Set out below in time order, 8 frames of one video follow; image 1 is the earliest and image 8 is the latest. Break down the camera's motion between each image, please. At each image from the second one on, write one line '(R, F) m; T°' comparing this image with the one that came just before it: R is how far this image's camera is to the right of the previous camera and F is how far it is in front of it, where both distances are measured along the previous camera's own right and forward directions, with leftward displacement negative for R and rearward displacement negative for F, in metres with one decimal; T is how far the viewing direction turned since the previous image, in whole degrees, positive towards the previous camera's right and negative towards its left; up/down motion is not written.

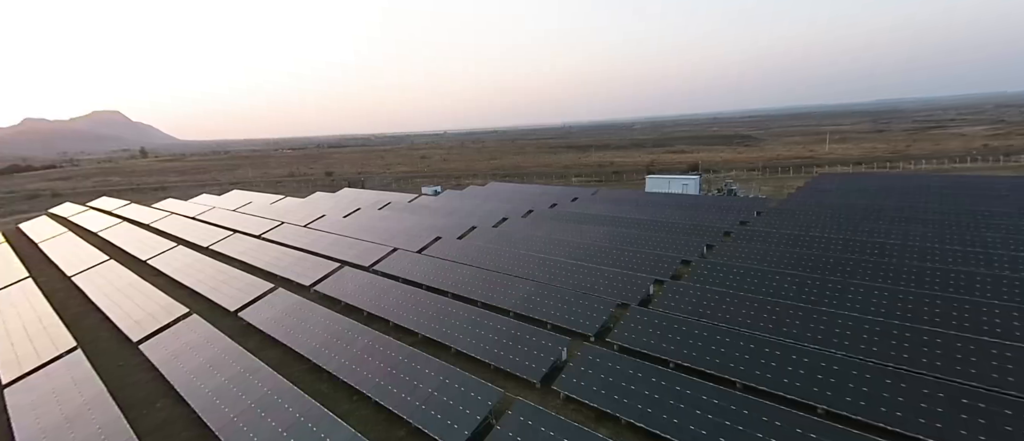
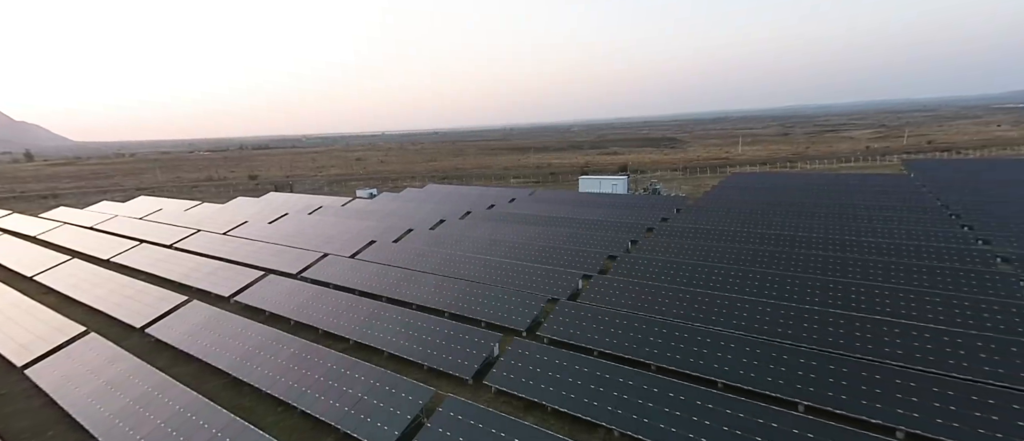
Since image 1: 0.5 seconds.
(+0.4, -0.5) m; +8°
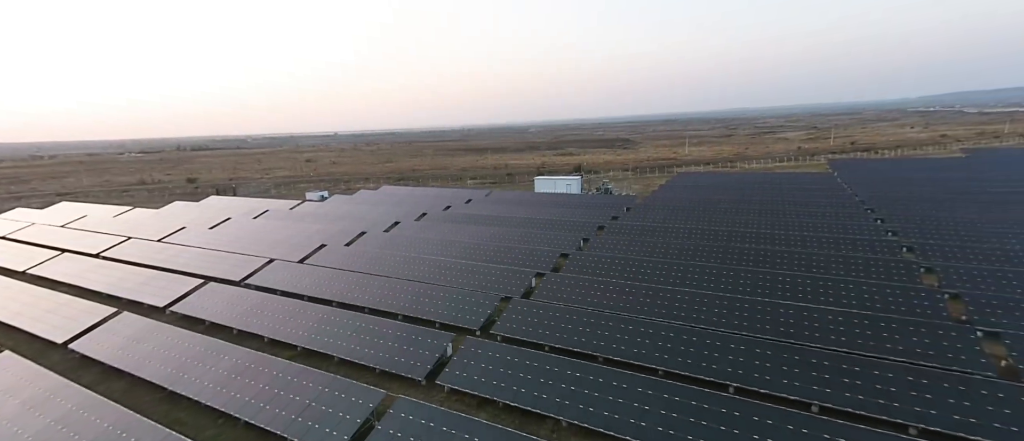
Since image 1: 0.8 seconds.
(+0.3, -0.3) m; +5°
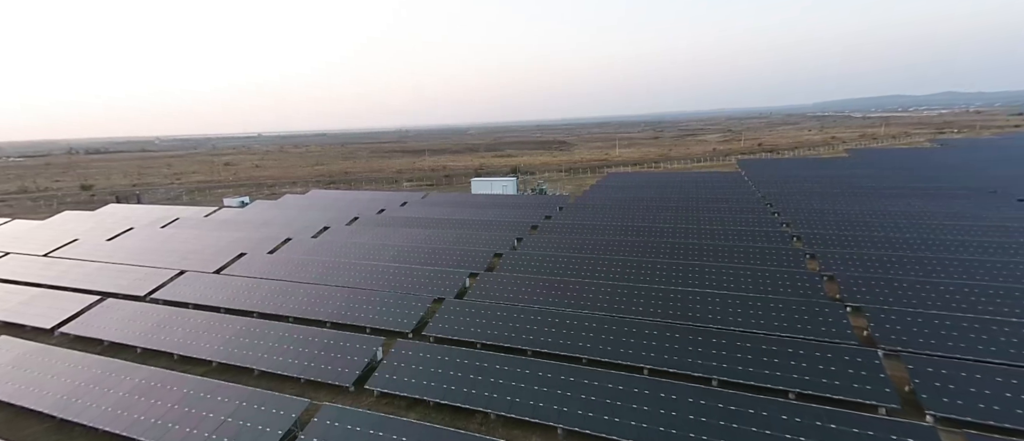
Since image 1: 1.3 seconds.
(+0.4, -0.4) m; +8°
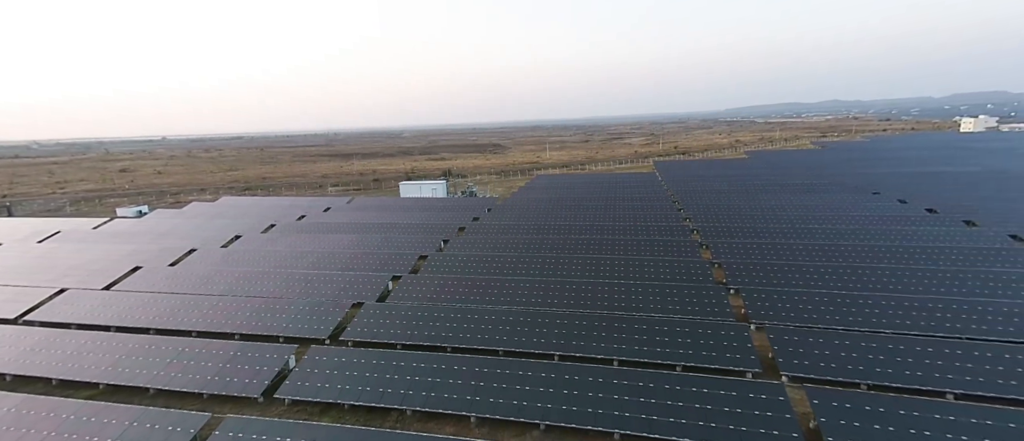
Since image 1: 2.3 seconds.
(+0.7, -0.6) m; +9°
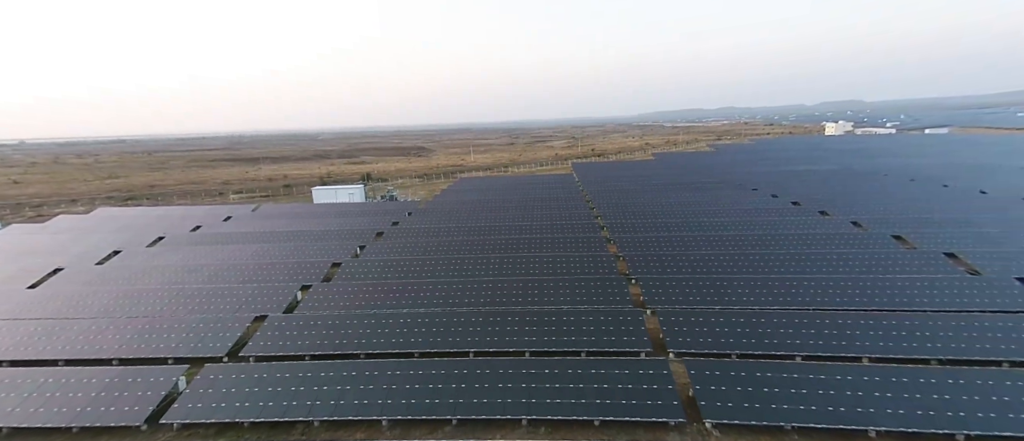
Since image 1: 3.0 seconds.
(+0.5, -0.4) m; +10°
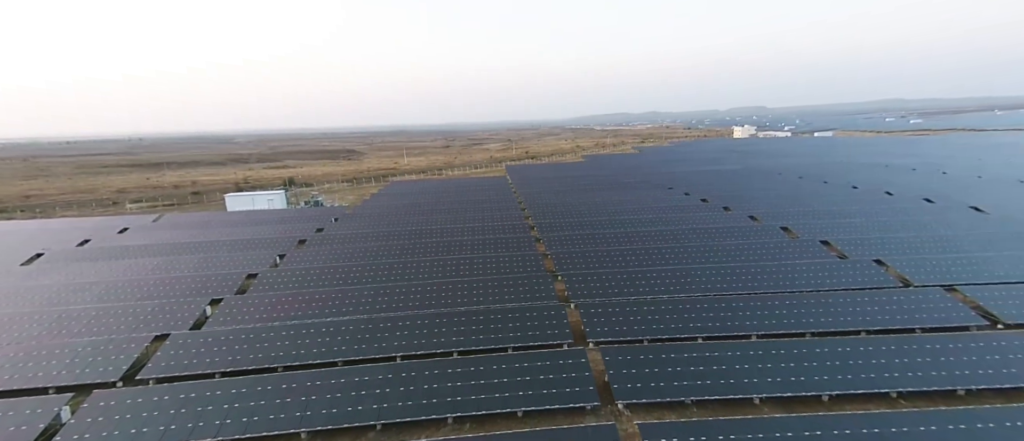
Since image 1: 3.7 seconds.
(+0.3, -0.3) m; +8°
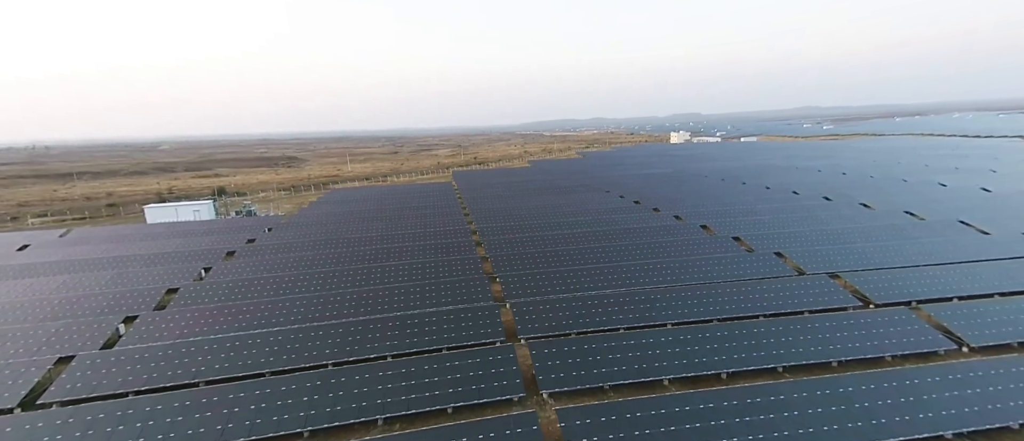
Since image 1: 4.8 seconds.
(+0.5, -0.5) m; +7°
